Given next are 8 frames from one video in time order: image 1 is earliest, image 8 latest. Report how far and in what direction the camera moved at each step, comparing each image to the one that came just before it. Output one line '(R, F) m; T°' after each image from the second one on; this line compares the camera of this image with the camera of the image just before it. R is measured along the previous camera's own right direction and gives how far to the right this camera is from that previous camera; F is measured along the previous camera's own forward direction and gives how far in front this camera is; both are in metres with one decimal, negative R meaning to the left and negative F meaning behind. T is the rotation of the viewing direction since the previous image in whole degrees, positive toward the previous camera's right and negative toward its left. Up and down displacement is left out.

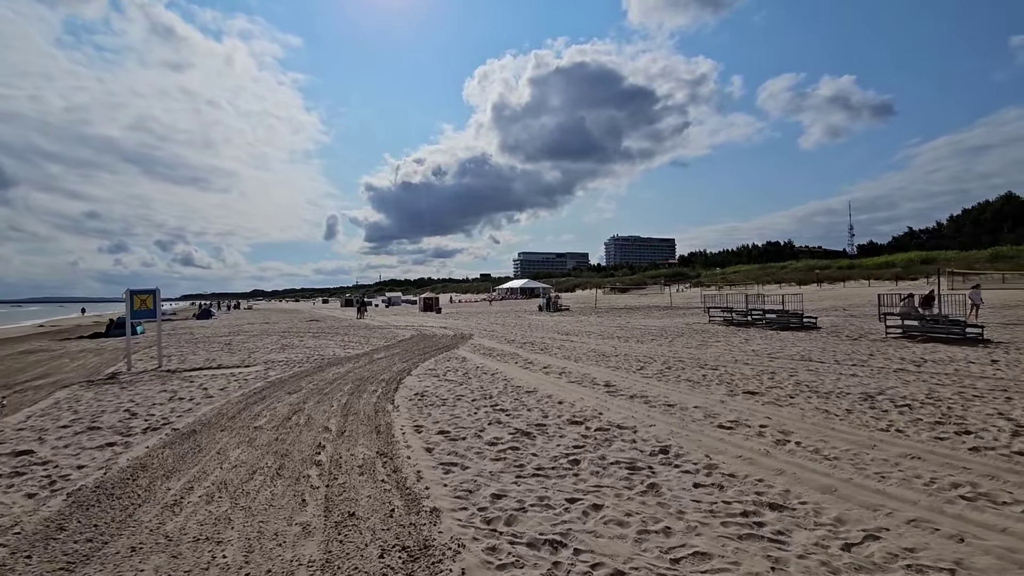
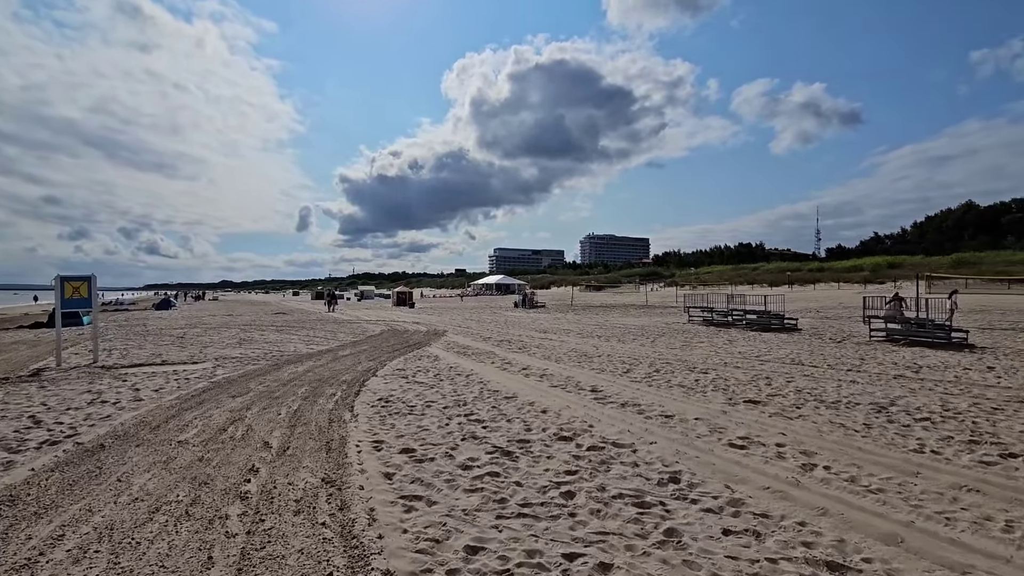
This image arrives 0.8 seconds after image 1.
(-0.1, +1.1) m; +3°
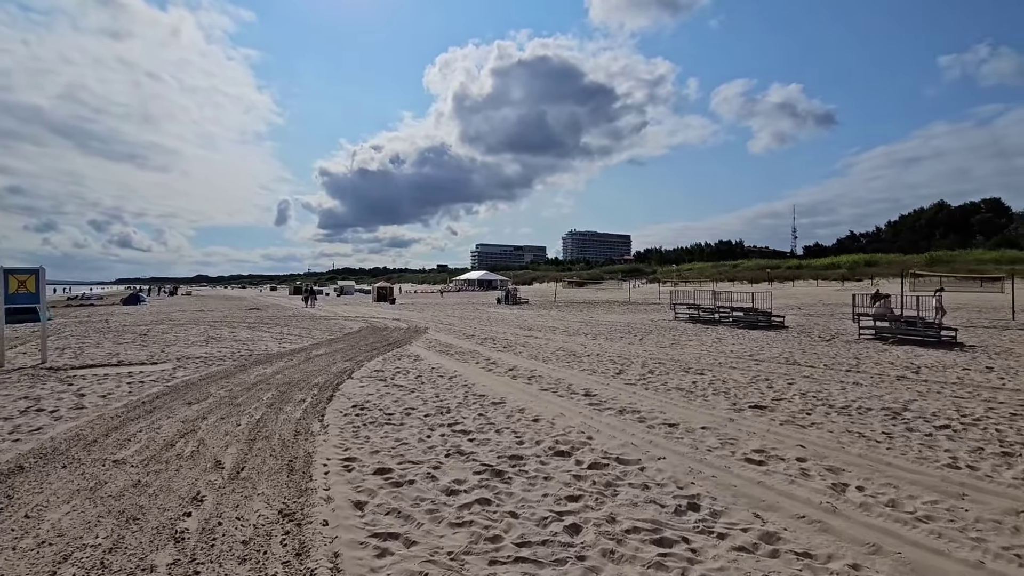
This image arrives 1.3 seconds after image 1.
(-0.1, +0.7) m; +2°
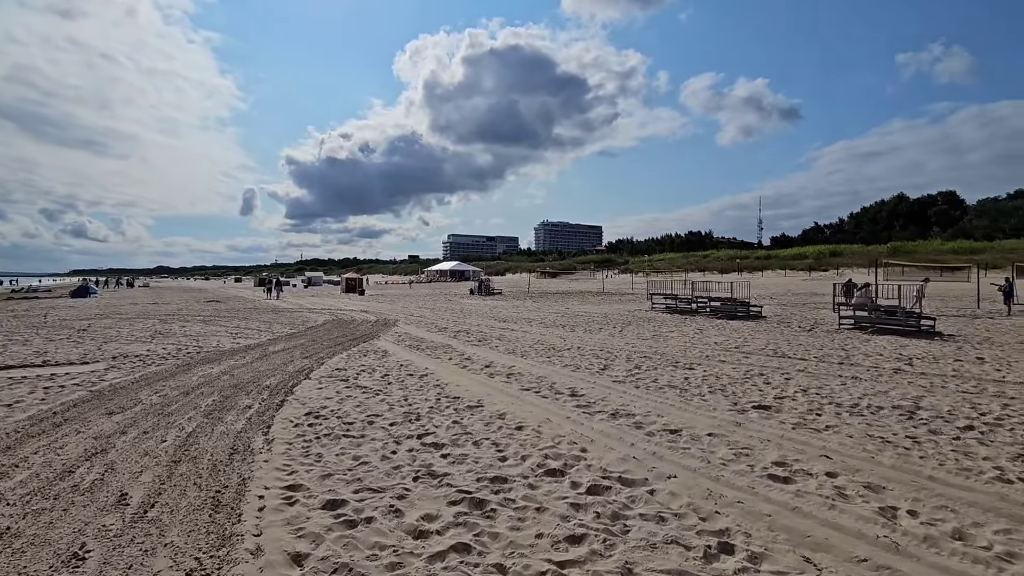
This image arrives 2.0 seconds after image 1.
(-0.1, +0.9) m; +3°
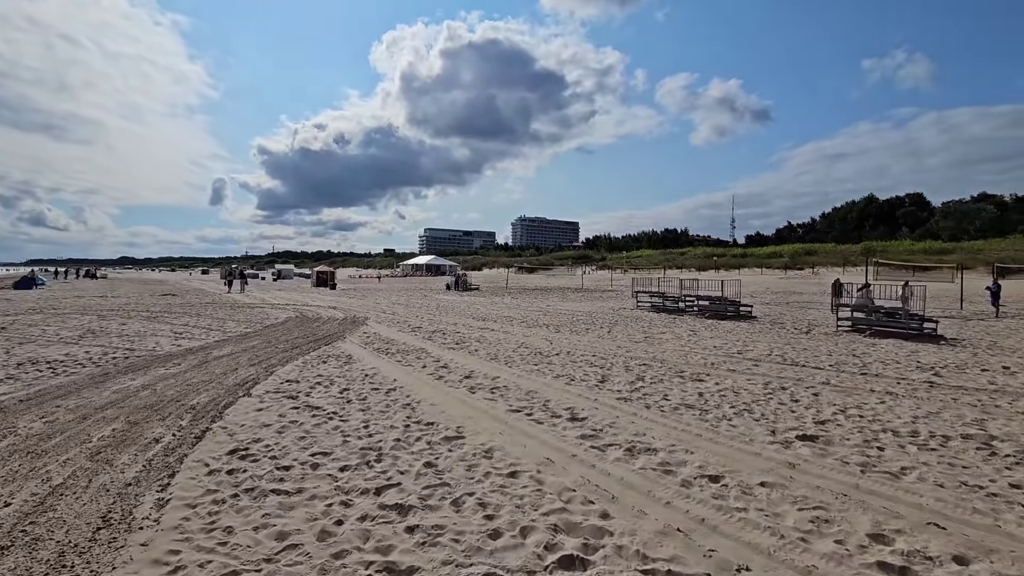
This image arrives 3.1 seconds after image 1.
(-0.1, +1.5) m; +3°
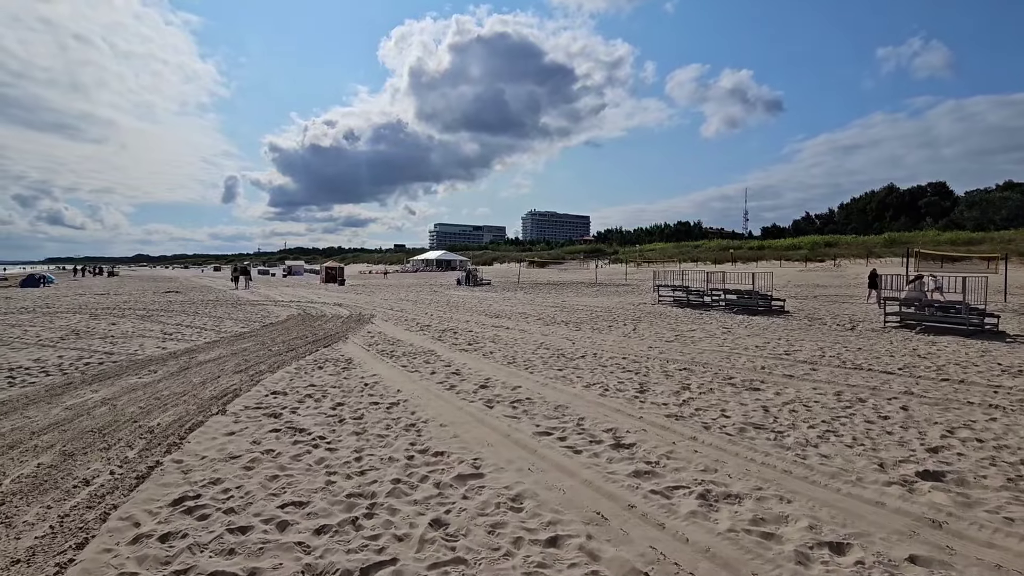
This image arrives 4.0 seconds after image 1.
(-0.2, +1.3) m; -1°
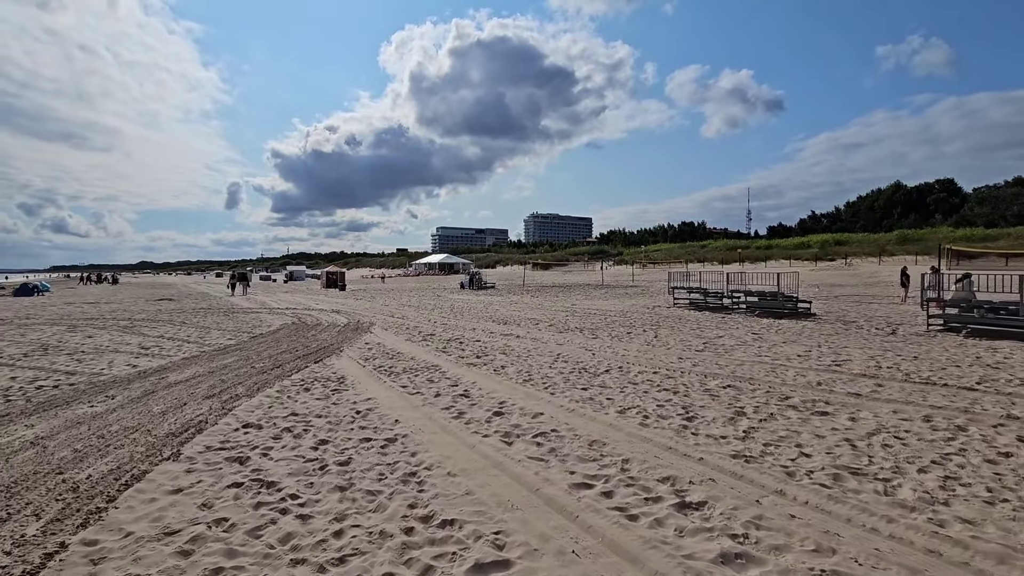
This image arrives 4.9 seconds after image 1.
(-0.2, +1.2) m; 0°
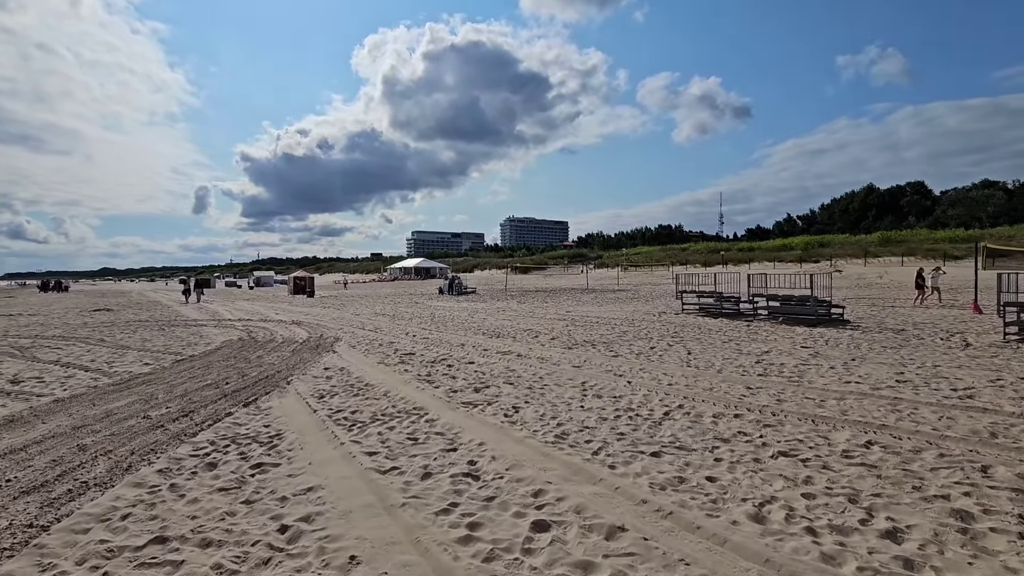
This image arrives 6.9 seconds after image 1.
(-0.5, +2.8) m; +3°
